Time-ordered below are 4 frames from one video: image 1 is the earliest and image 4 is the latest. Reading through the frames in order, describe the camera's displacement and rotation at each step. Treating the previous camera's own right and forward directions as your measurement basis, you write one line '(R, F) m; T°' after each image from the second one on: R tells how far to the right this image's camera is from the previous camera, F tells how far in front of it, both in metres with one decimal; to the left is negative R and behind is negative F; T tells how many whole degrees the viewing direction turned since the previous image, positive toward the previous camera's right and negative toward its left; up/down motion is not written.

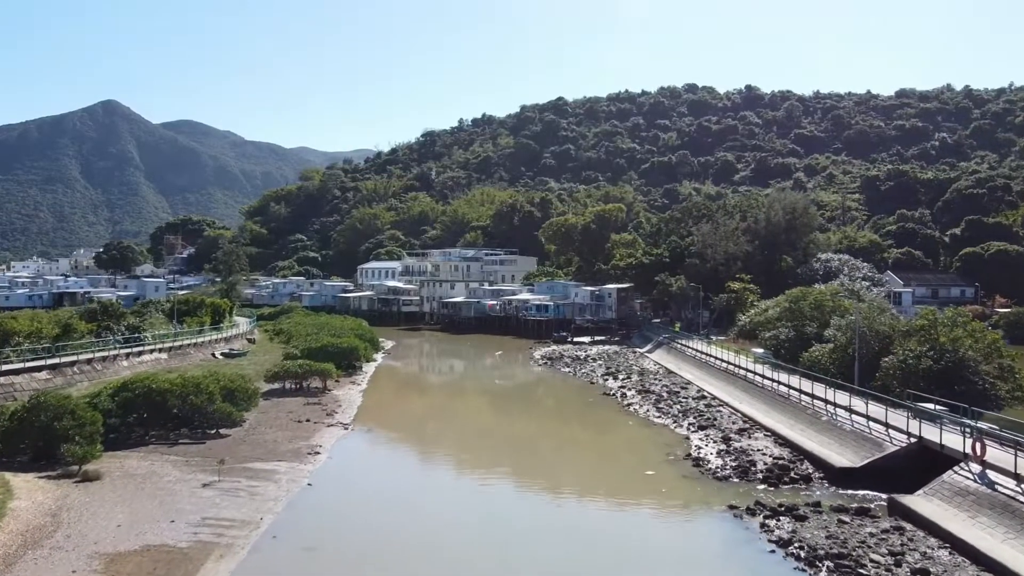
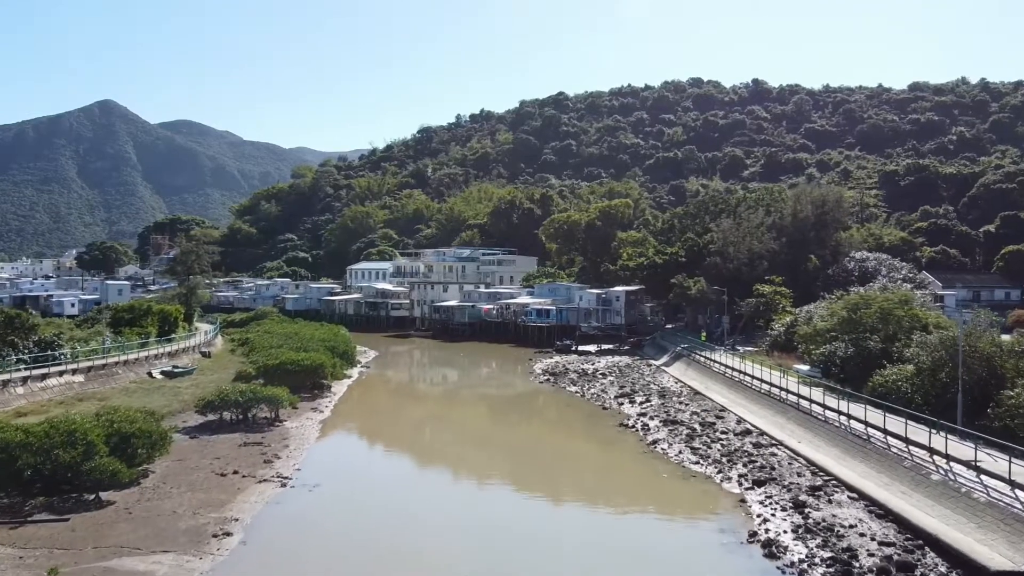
(+0.2, +7.0) m; 0°
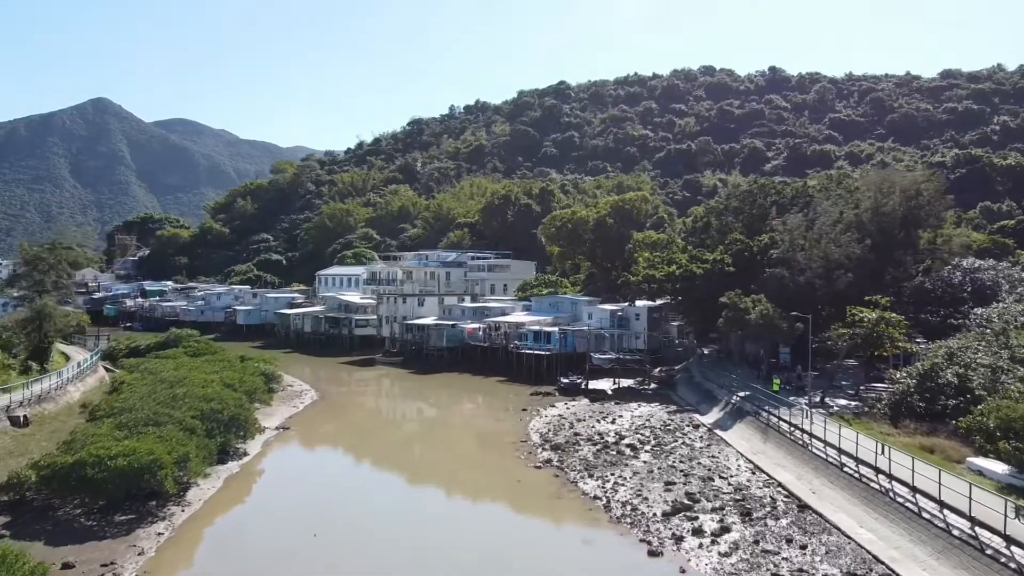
(+0.7, +15.3) m; 0°
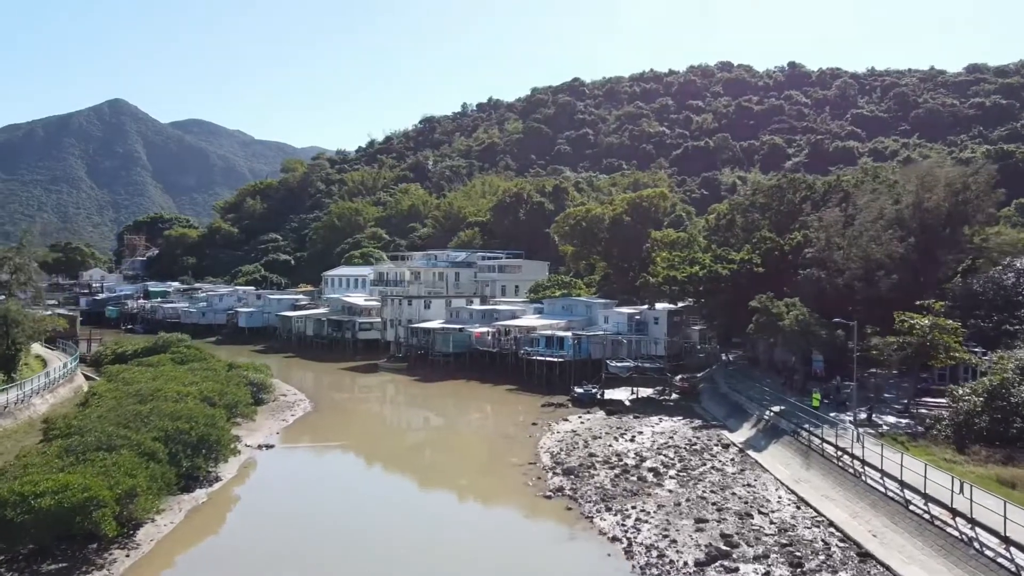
(+0.2, +3.4) m; -1°
